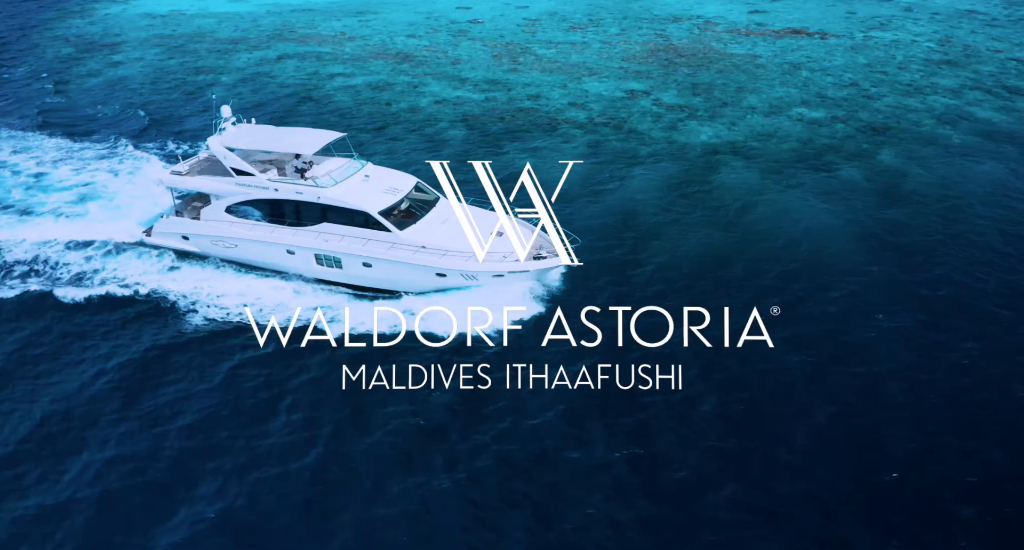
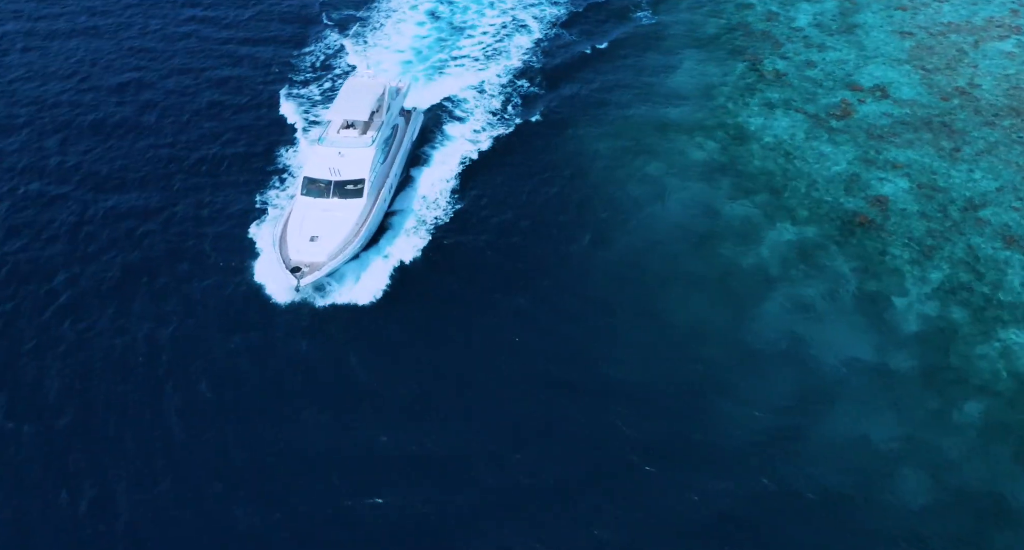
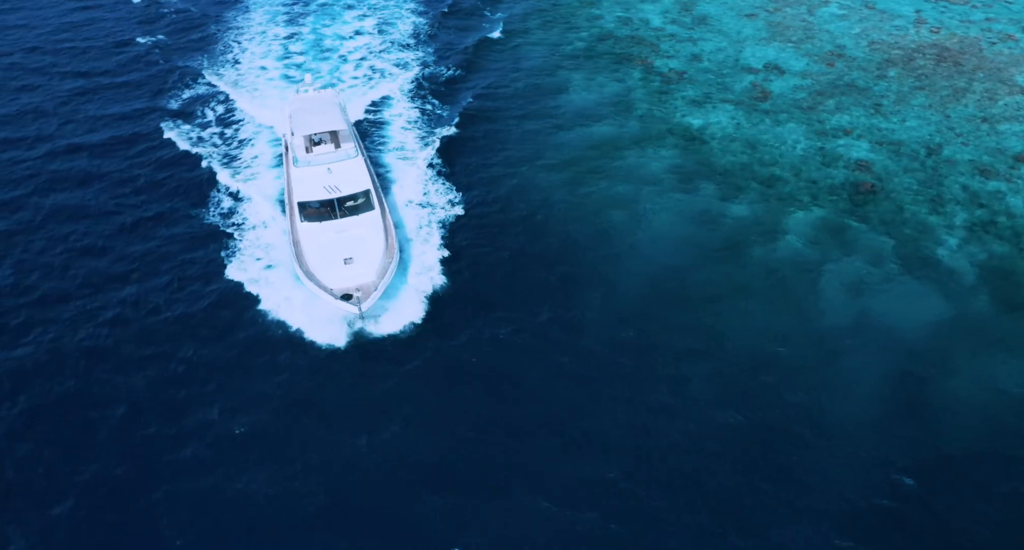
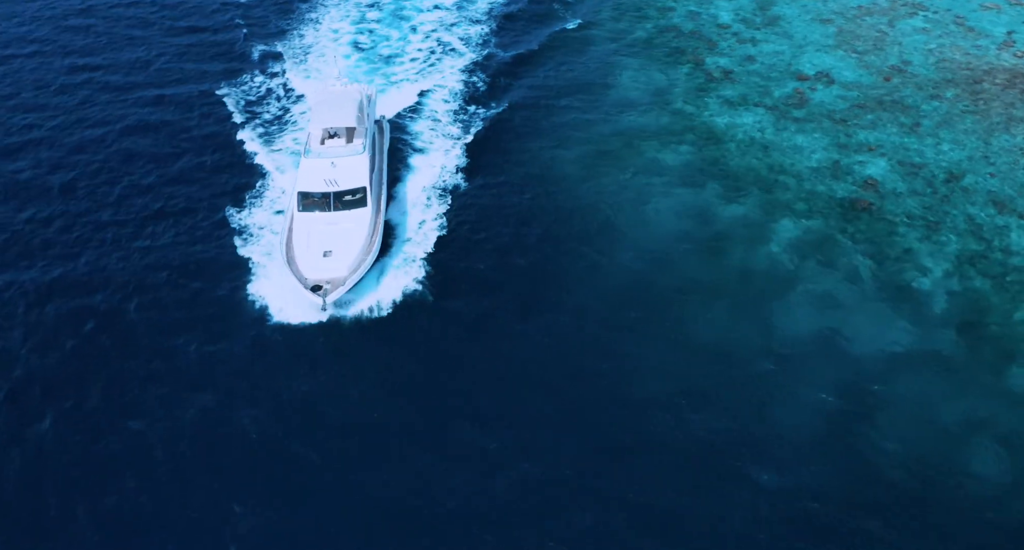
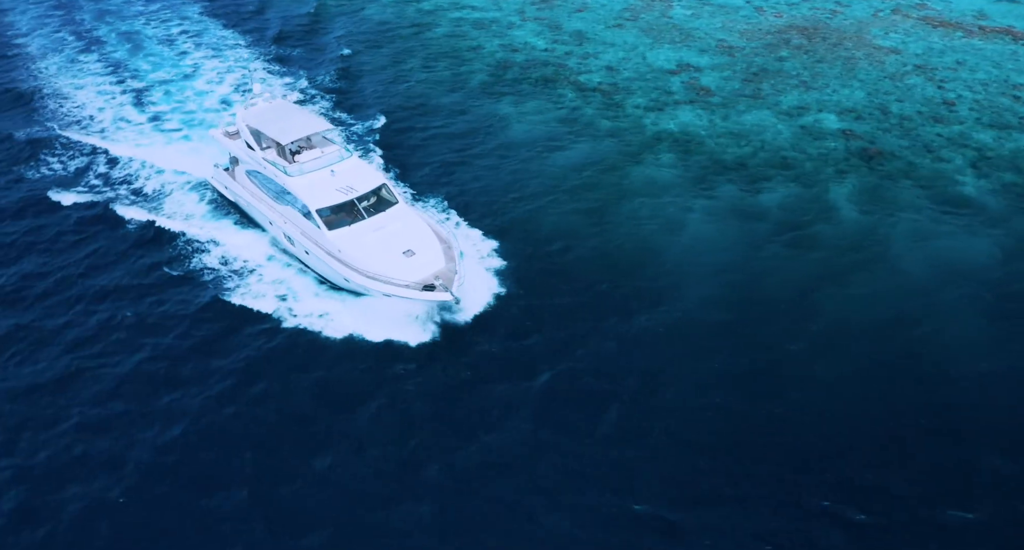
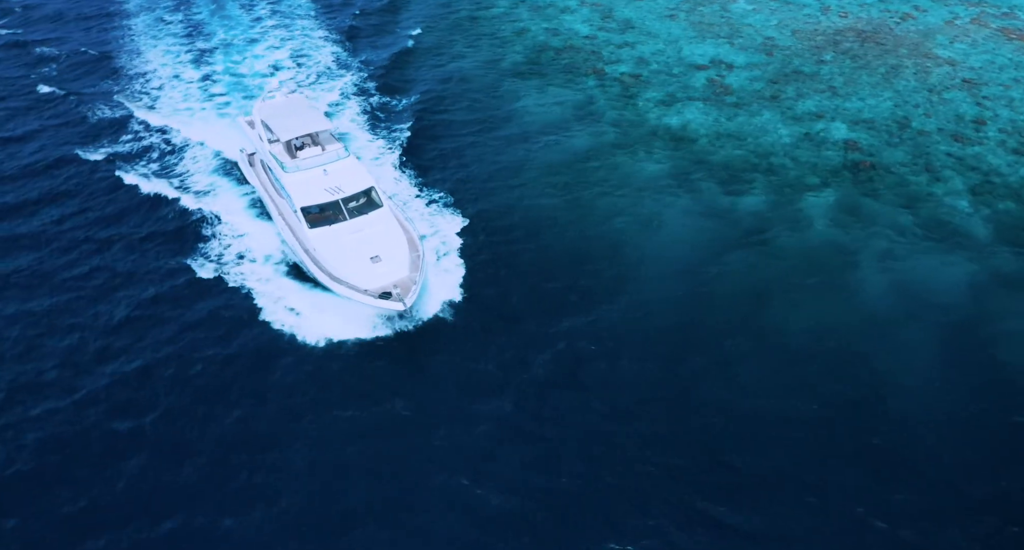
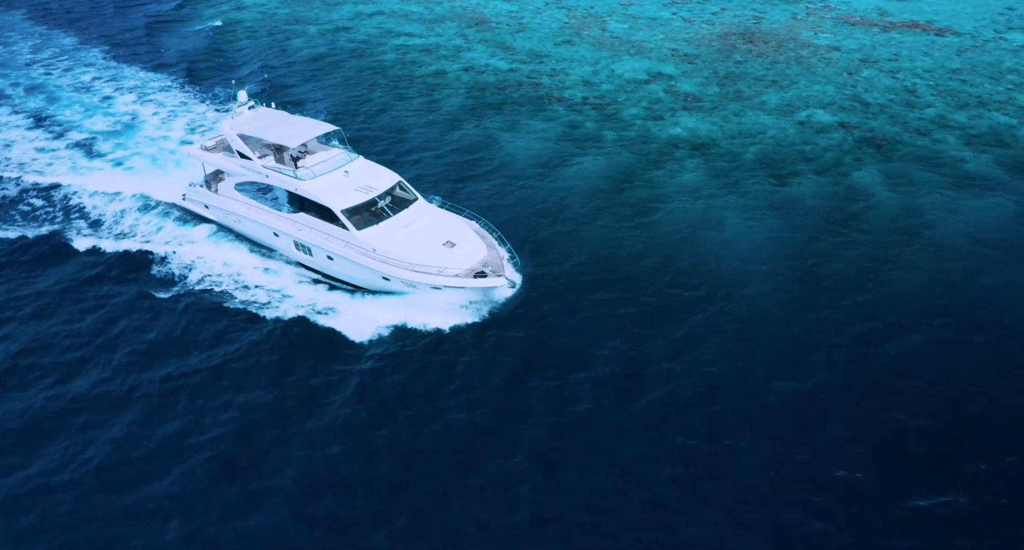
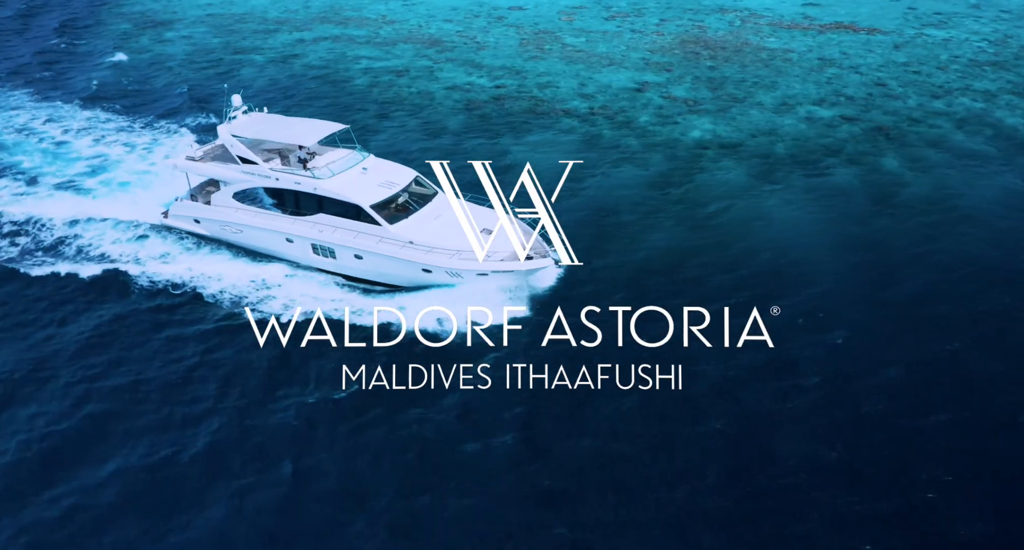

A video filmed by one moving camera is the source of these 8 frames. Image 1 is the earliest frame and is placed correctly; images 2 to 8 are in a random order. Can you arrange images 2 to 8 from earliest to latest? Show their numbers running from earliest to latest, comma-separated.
8, 7, 5, 6, 3, 4, 2
